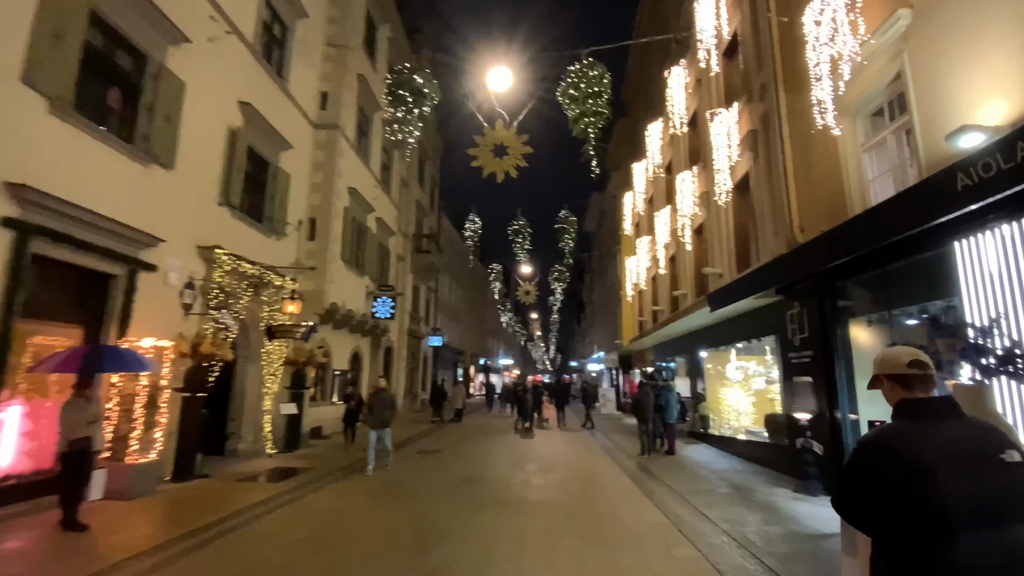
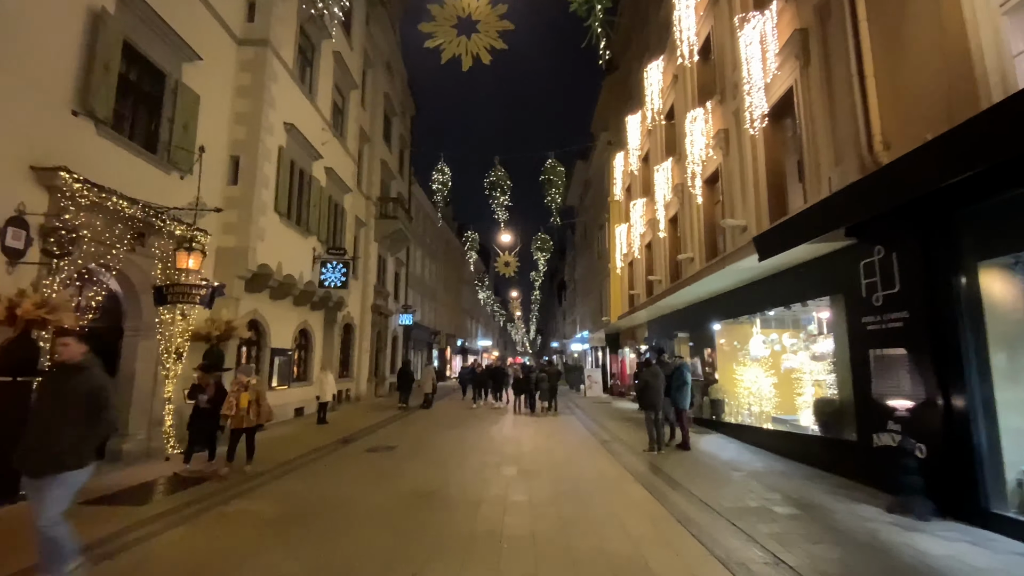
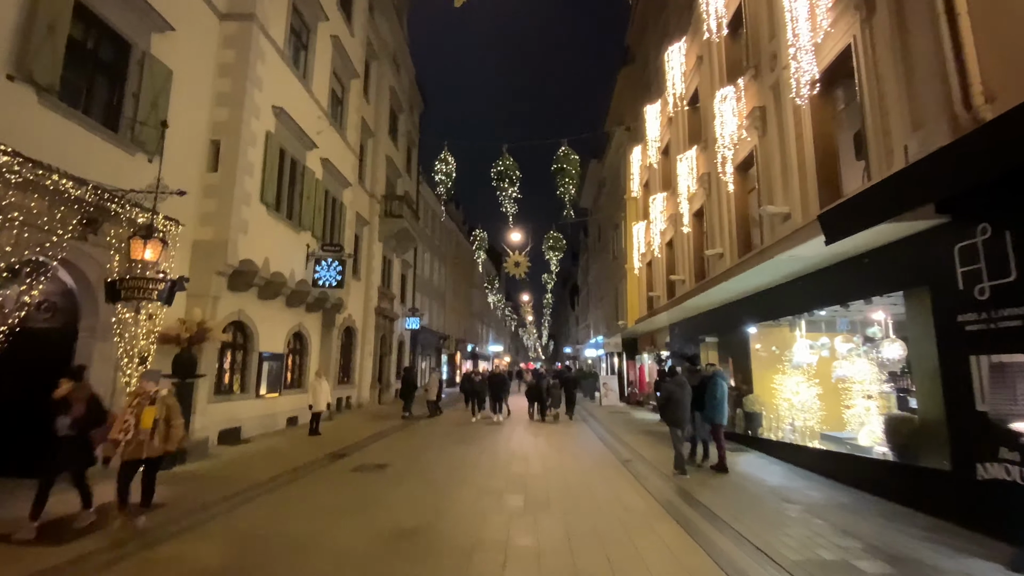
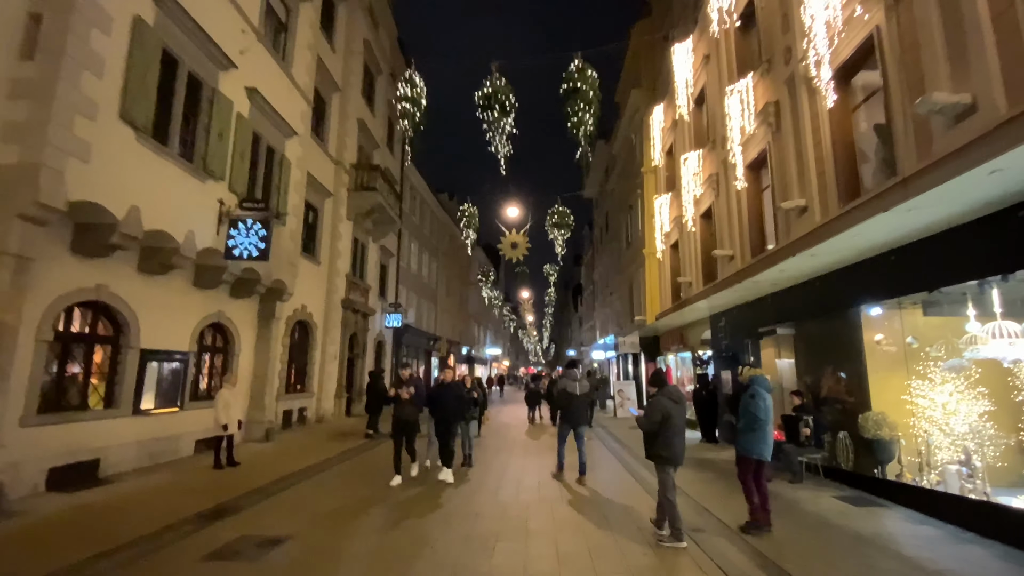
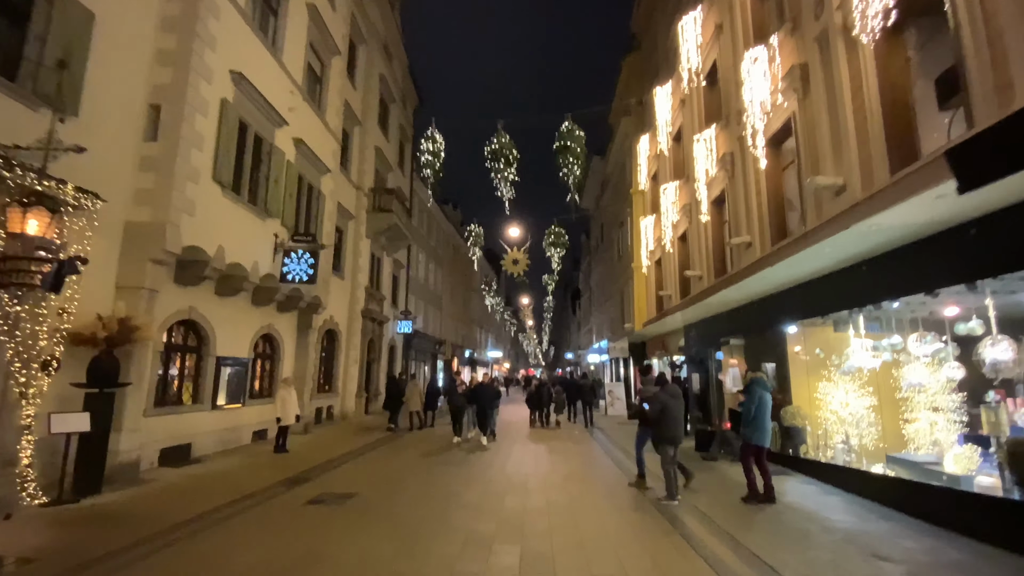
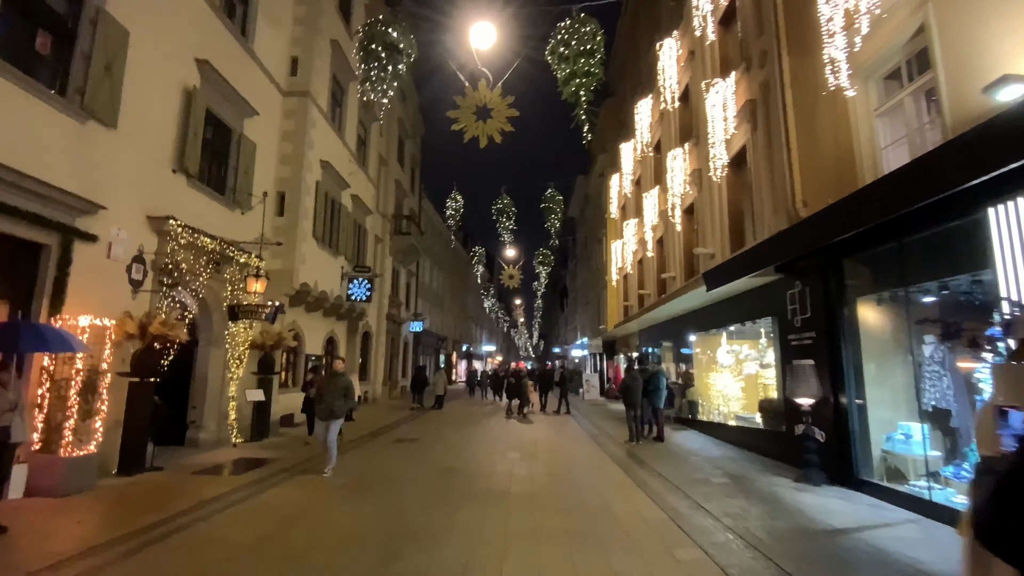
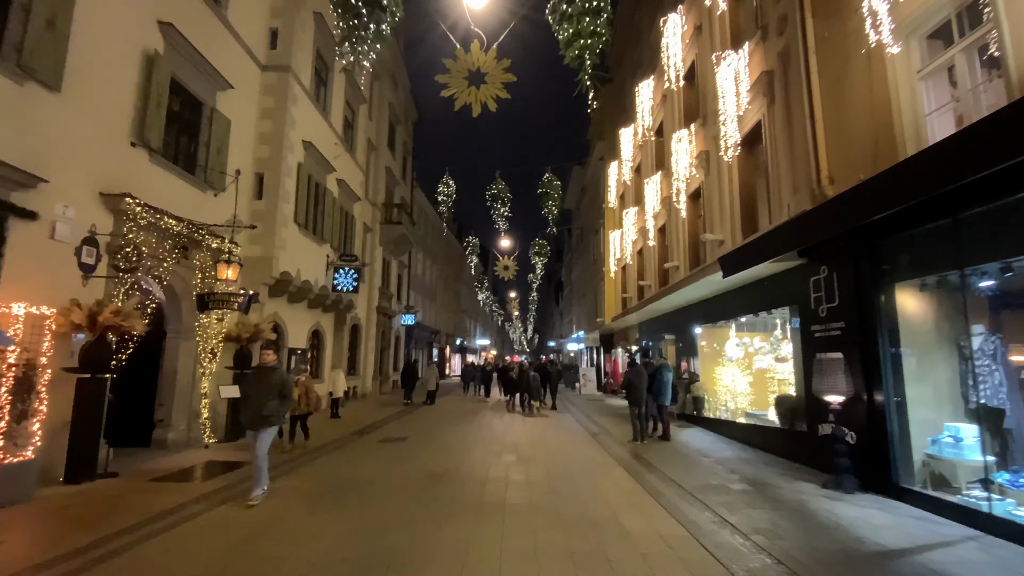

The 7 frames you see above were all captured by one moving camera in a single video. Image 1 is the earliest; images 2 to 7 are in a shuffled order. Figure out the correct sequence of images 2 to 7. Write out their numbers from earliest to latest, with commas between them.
6, 7, 2, 3, 5, 4
